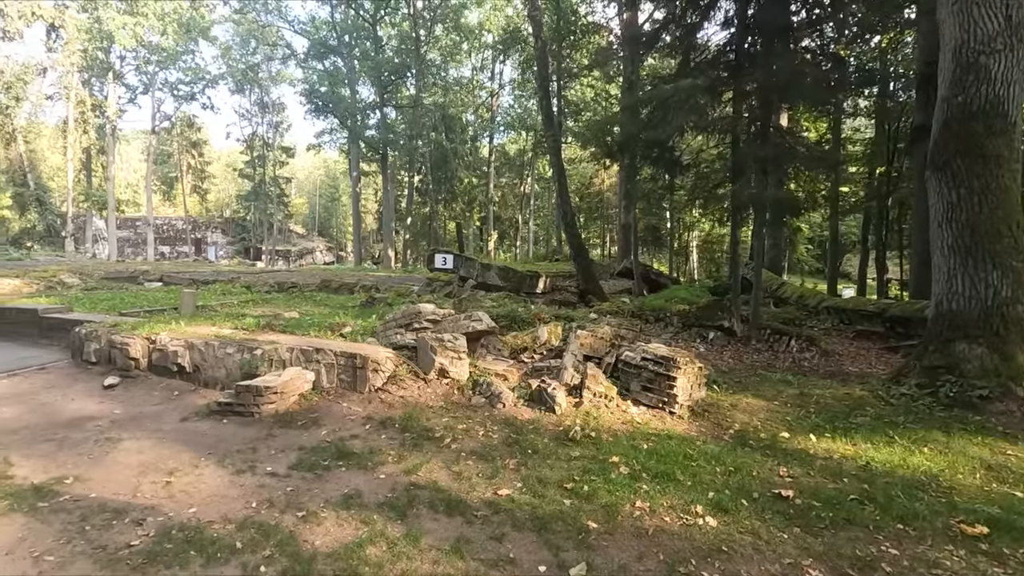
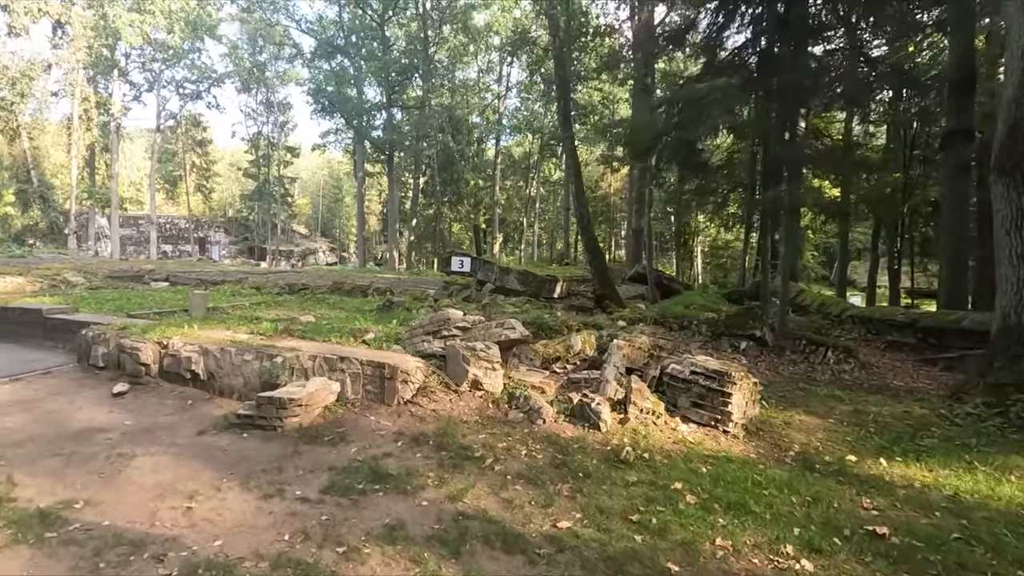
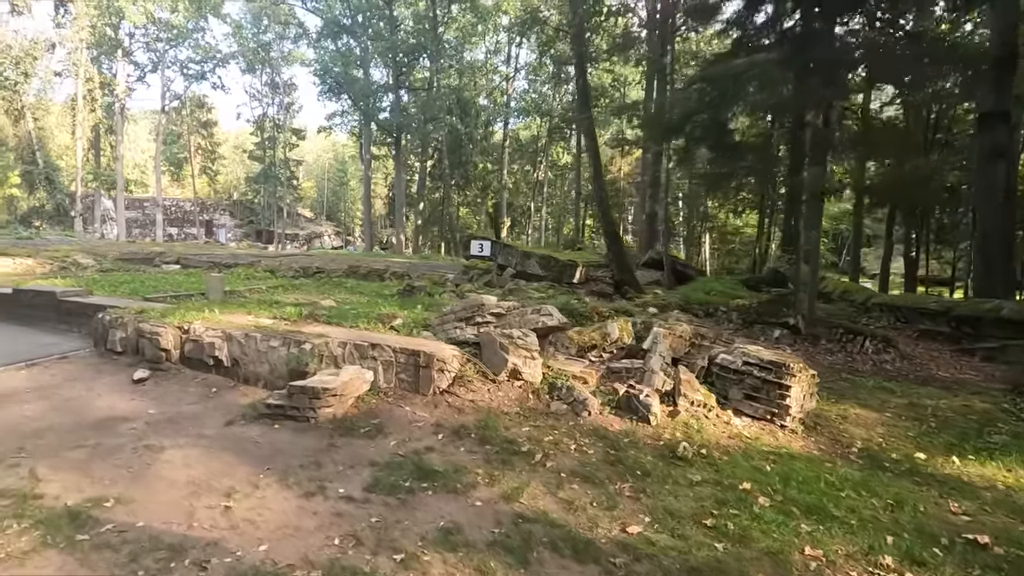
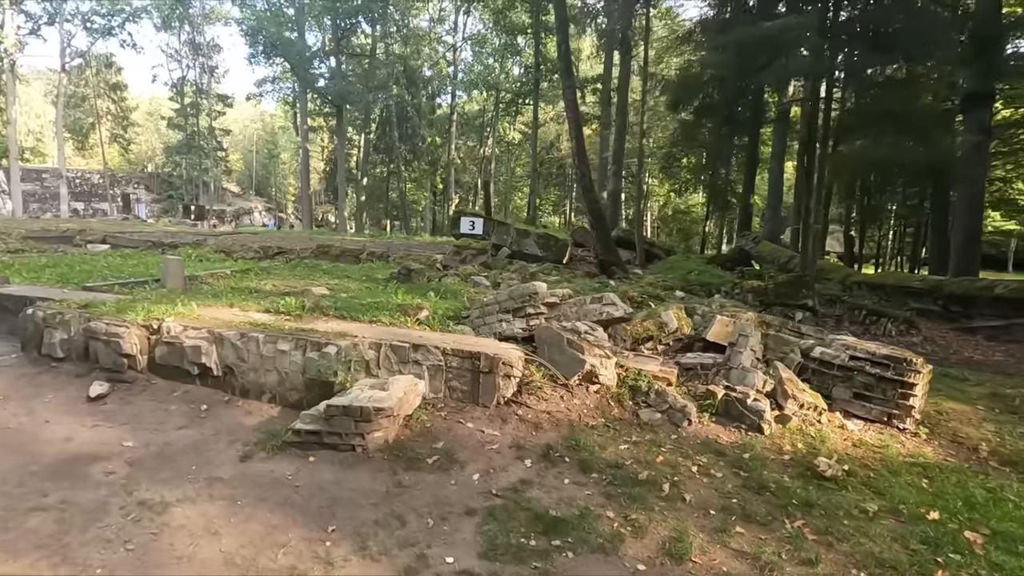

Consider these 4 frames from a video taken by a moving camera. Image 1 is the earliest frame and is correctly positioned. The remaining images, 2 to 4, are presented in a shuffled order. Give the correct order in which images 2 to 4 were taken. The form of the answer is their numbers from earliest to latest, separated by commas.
2, 3, 4
